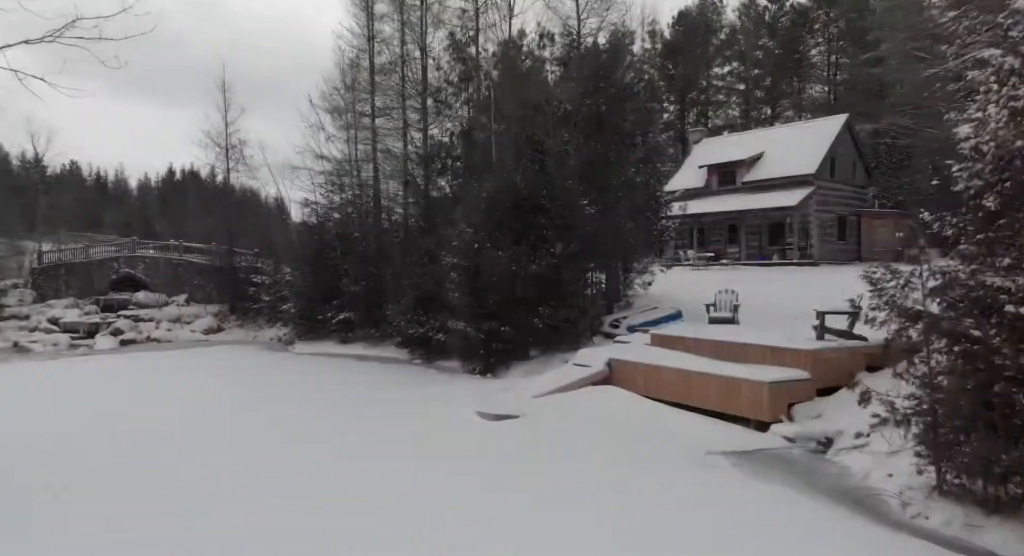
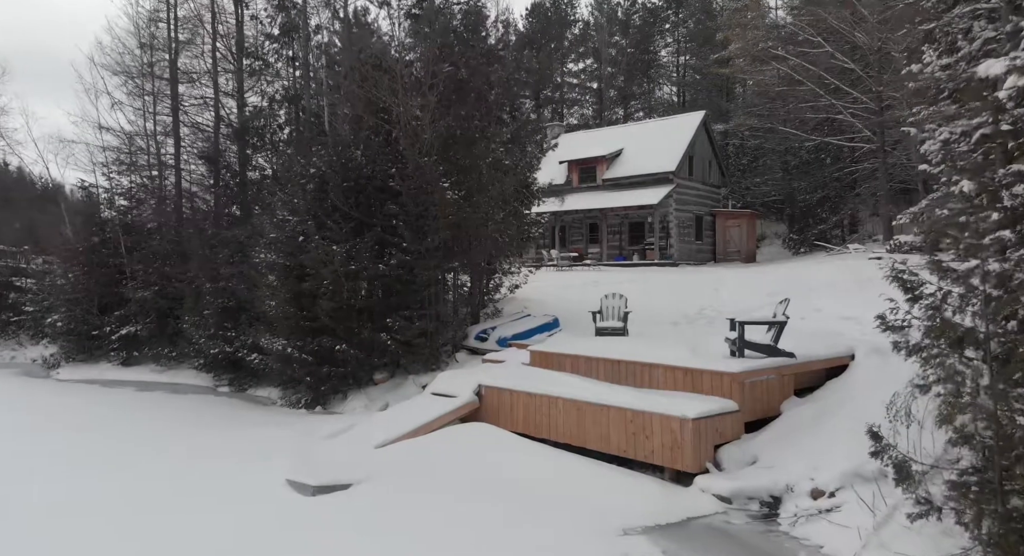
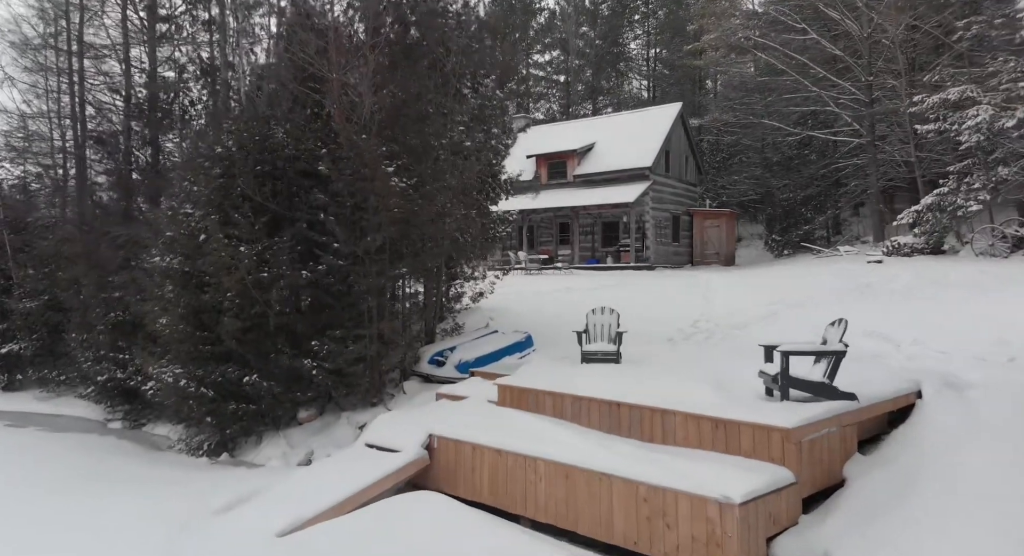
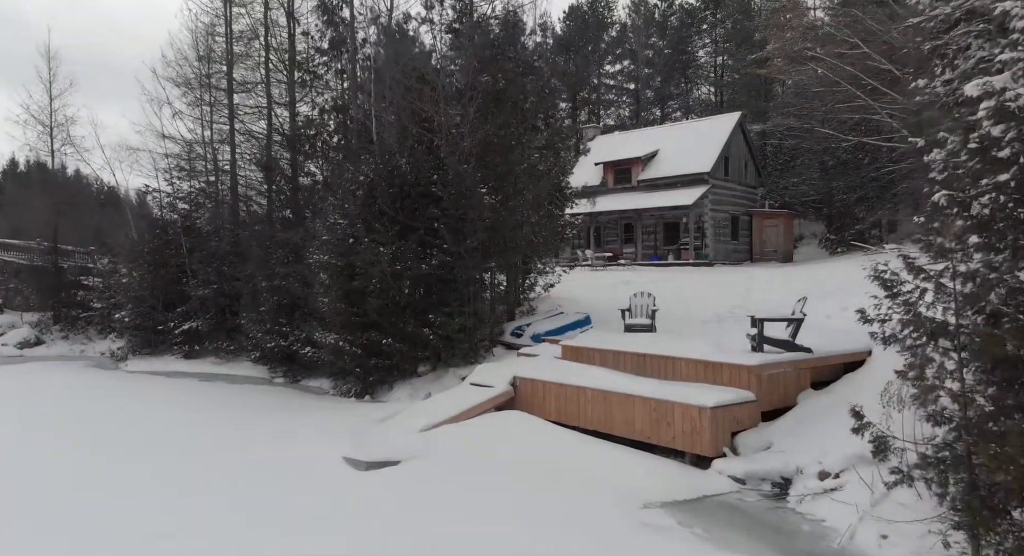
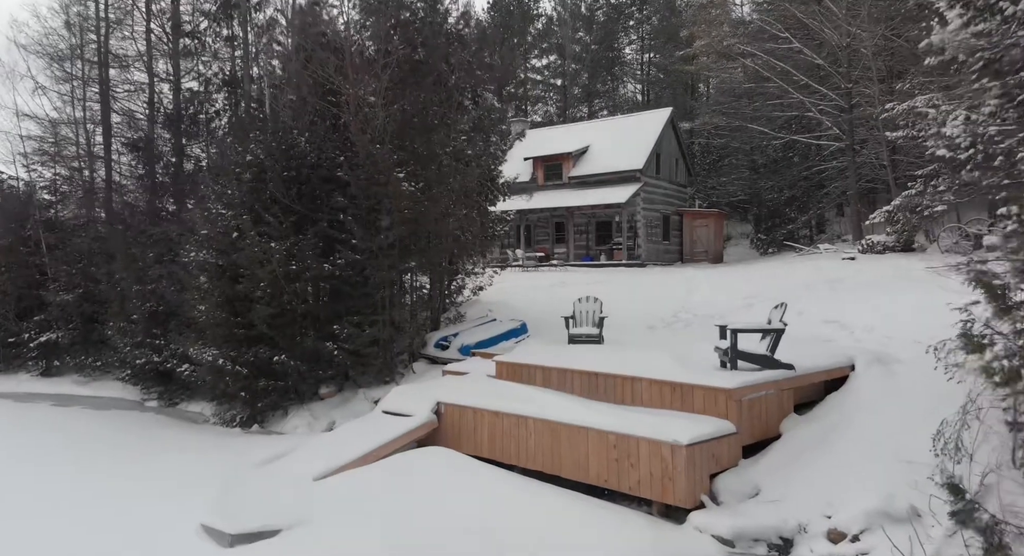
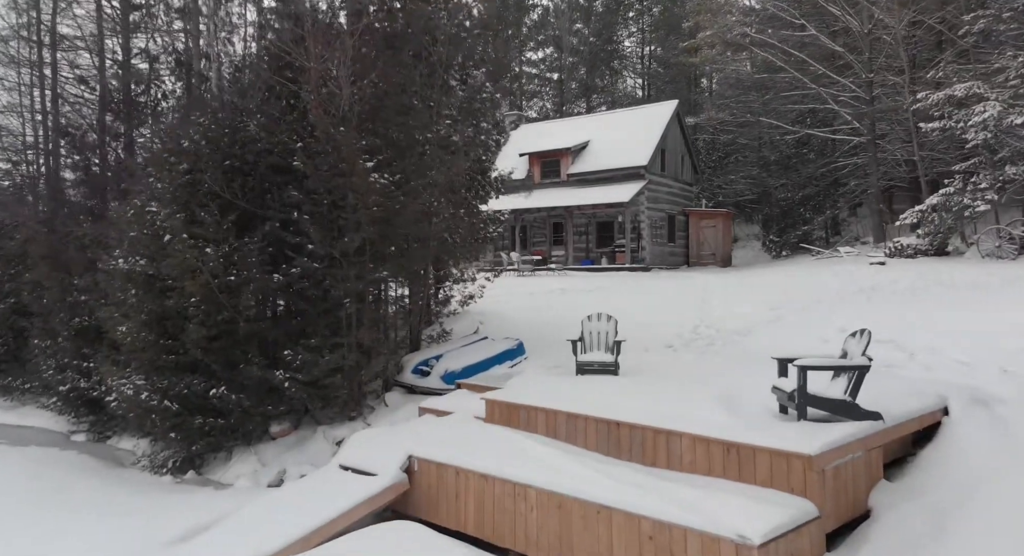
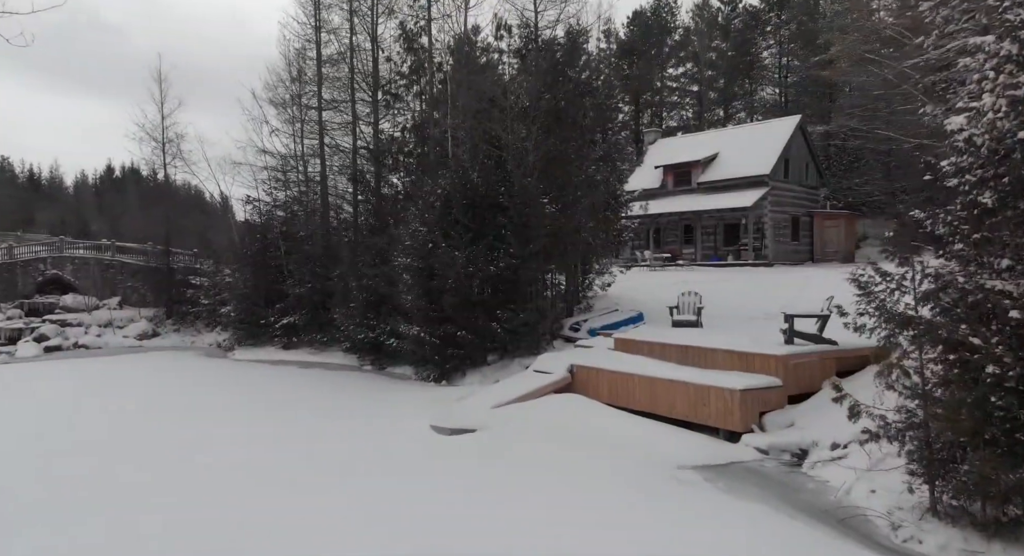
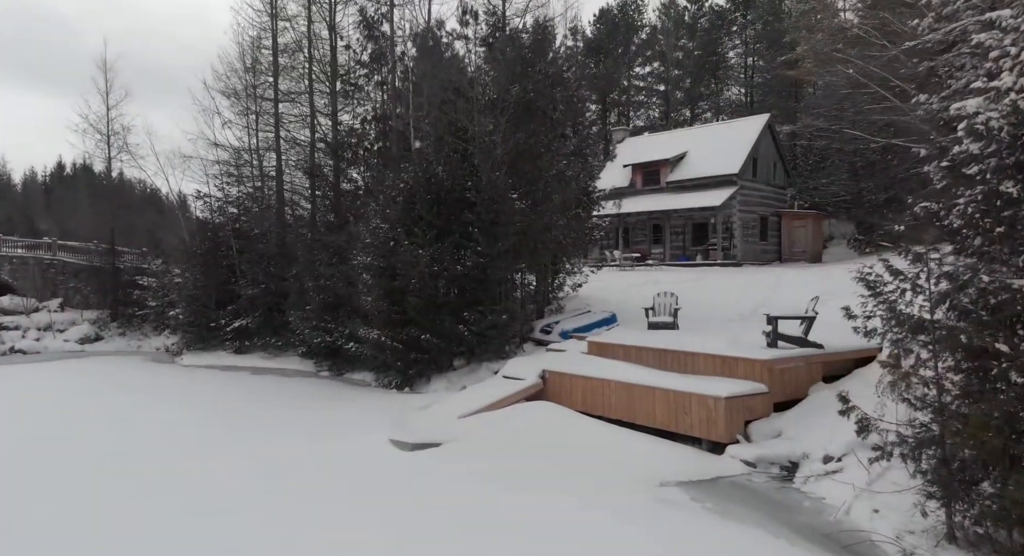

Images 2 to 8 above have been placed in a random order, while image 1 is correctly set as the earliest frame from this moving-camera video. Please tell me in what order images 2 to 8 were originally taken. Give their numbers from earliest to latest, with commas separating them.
7, 8, 4, 2, 5, 3, 6
